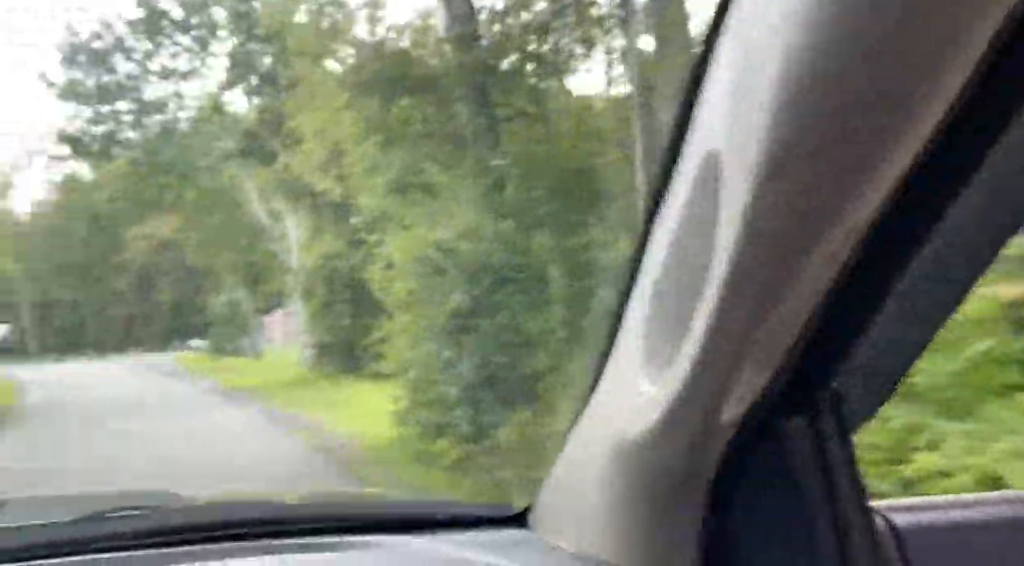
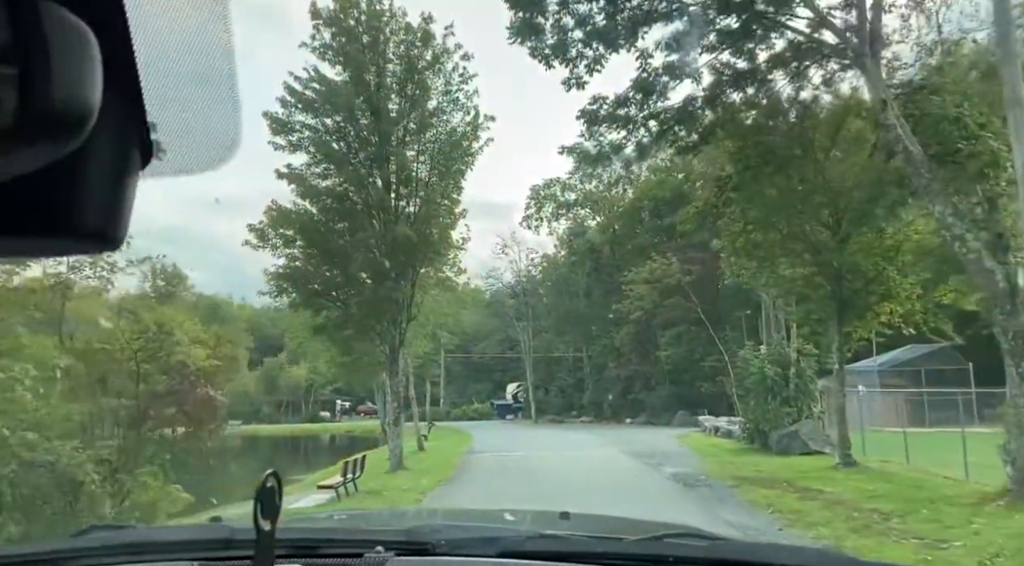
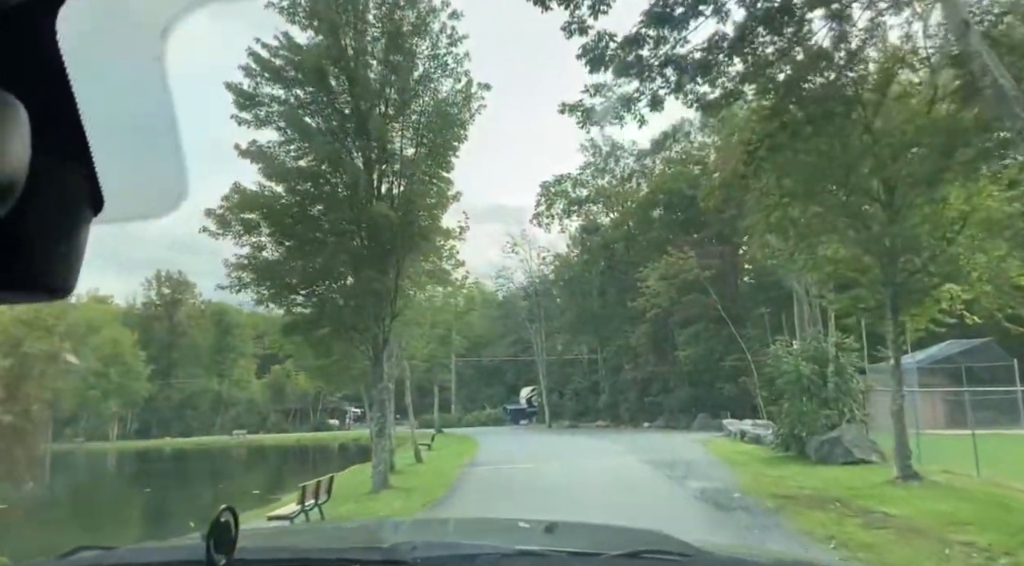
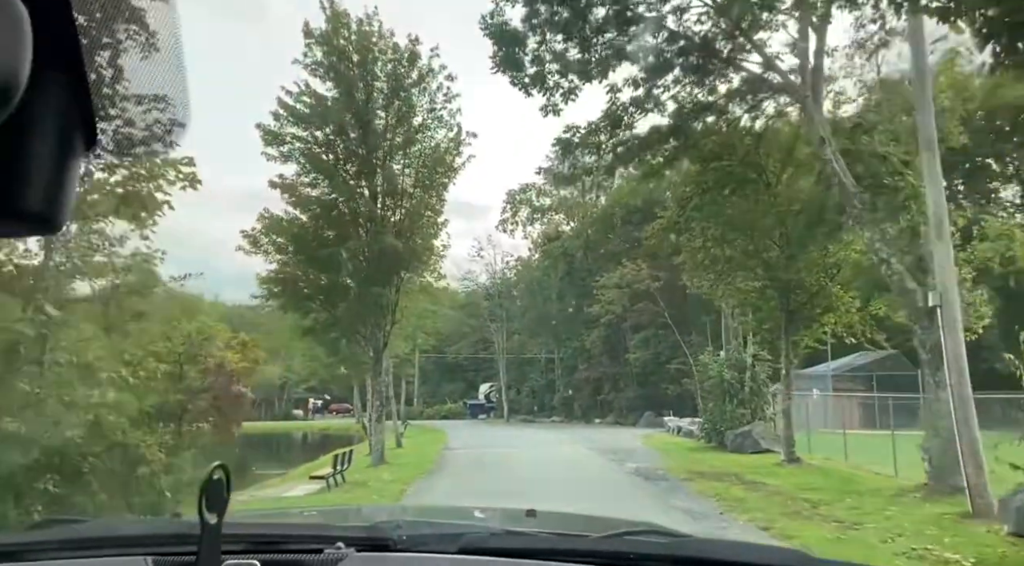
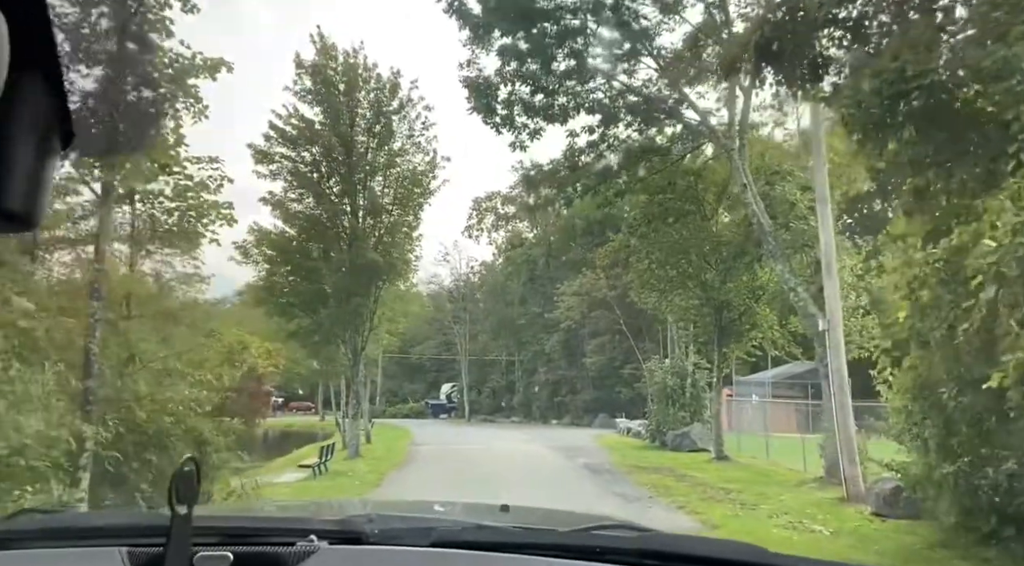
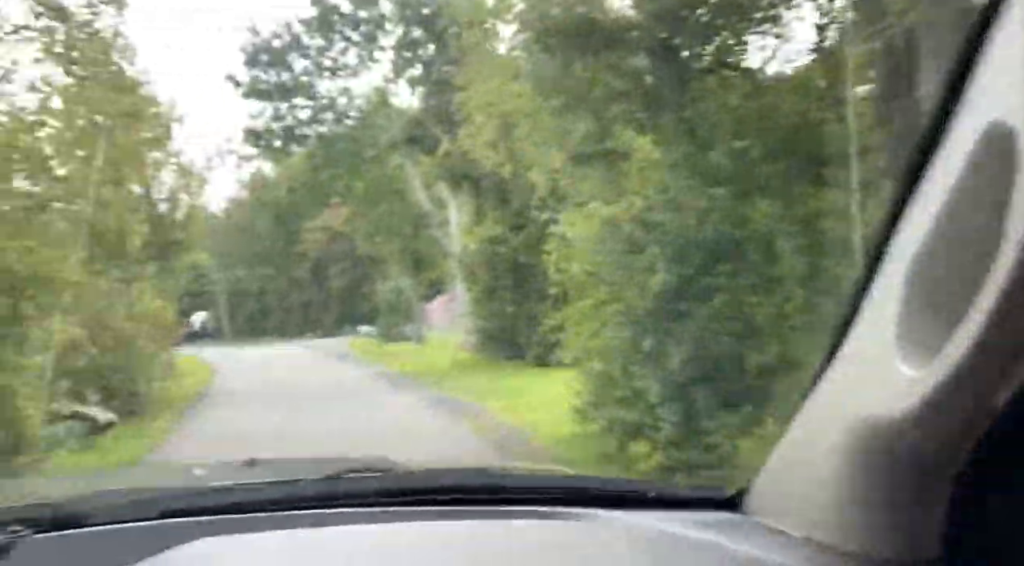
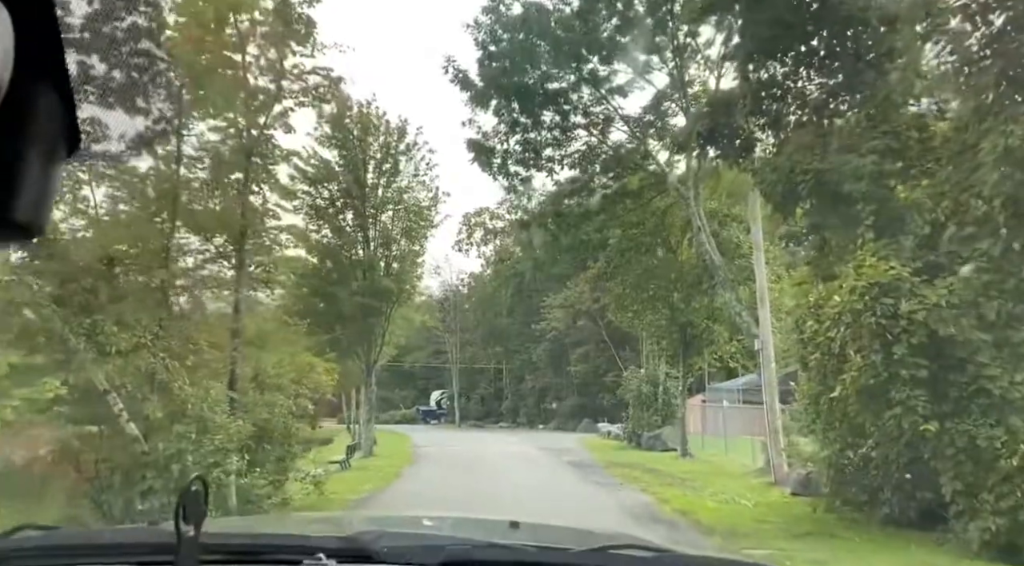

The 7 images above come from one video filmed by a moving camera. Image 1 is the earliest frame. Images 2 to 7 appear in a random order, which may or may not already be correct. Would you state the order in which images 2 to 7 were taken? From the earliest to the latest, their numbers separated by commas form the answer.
6, 7, 5, 4, 2, 3
